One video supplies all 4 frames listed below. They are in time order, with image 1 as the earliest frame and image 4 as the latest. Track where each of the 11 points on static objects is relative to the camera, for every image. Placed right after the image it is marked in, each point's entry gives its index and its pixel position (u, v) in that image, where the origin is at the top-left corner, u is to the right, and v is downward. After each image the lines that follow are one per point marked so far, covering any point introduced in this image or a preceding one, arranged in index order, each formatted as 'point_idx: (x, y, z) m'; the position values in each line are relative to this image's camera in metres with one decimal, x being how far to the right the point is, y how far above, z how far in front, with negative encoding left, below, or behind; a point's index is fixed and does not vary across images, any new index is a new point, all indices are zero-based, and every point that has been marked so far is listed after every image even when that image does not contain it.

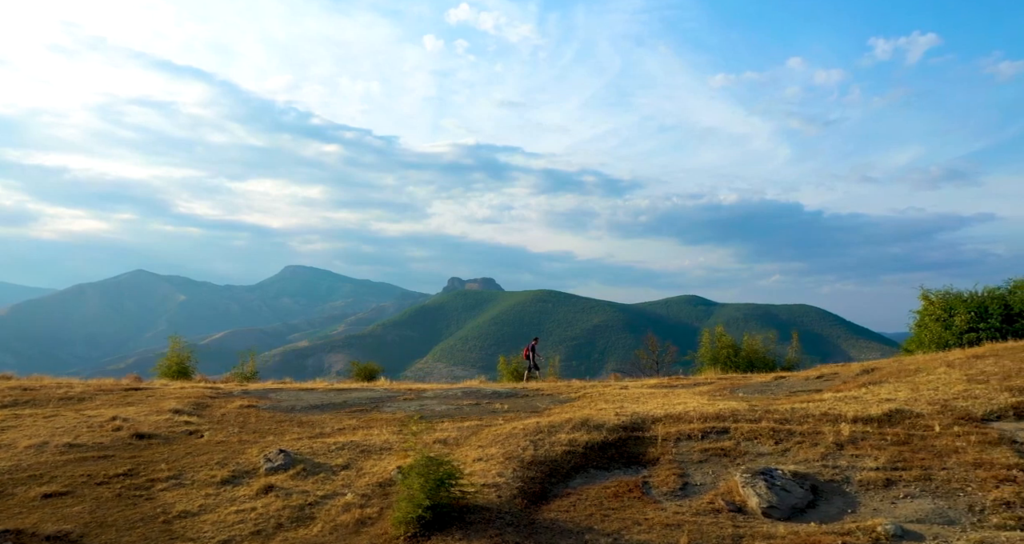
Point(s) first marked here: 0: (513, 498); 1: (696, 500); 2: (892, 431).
0: (+0.1, -3.8, +11.7) m
1: (+3.2, -4.0, +12.2) m
2: (+7.4, -3.1, +13.9) m
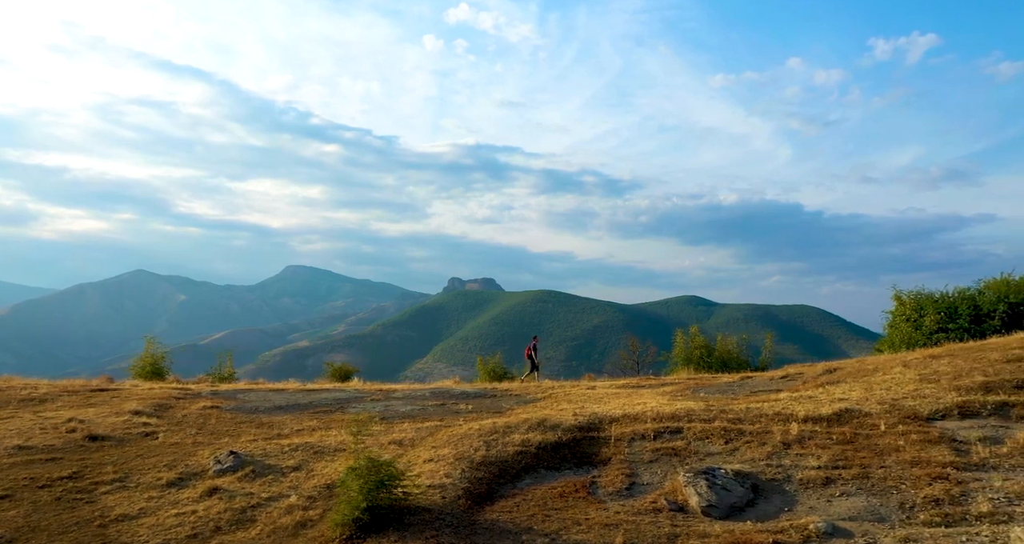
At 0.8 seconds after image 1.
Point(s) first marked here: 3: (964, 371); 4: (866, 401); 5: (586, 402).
0: (-0.9, -3.9, +11.9) m
1: (+2.2, -4.0, +12.4) m
2: (+6.4, -3.1, +14.0) m
3: (+10.2, -2.2, +16.0) m
4: (+7.7, -2.8, +15.4) m
5: (+2.0, -3.4, +18.9) m
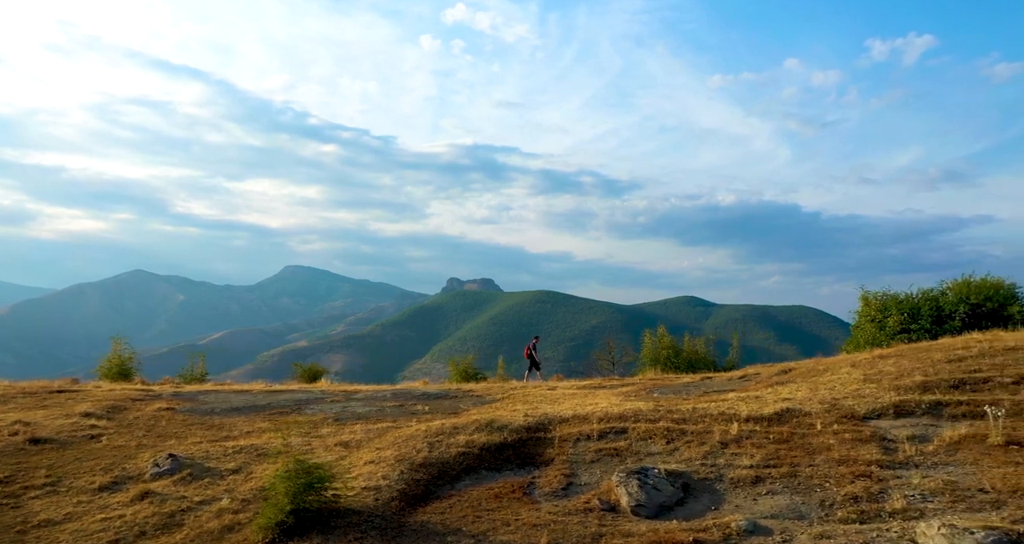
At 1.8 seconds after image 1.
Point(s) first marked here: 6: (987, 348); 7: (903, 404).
0: (-2.0, -3.9, +12.0) m
1: (+1.1, -4.1, +12.5) m
2: (+5.3, -3.2, +14.2) m
3: (+9.0, -2.3, +16.2) m
4: (+6.5, -2.8, +15.6) m
5: (+0.8, -3.5, +19.0) m
6: (+11.4, -1.8, +17.2) m
7: (+8.0, -2.7, +14.5) m
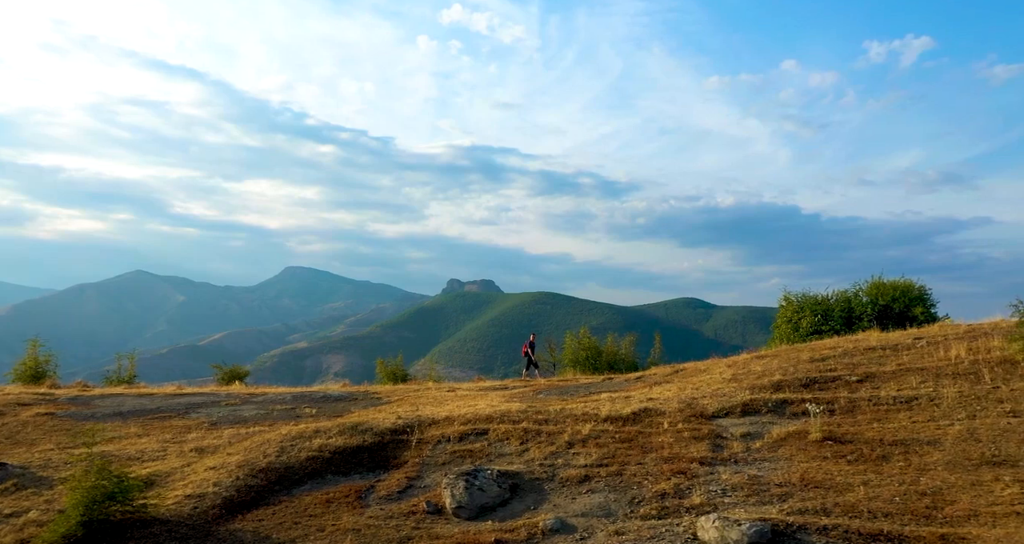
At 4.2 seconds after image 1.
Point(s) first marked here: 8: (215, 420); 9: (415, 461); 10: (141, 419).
0: (-5.0, -4.0, +12.5) m
1: (-1.9, -4.2, +13.0) m
2: (+2.3, -3.3, +14.7) m
3: (+6.0, -2.4, +16.6) m
4: (+3.5, -3.0, +16.1) m
5: (-2.2, -3.6, +19.5) m
6: (+8.4, -1.9, +17.7) m
7: (+5.0, -2.8, +15.0) m
8: (-7.3, -3.8, +18.2) m
9: (-2.0, -3.9, +14.9) m
10: (-9.1, -3.7, +17.9) m
